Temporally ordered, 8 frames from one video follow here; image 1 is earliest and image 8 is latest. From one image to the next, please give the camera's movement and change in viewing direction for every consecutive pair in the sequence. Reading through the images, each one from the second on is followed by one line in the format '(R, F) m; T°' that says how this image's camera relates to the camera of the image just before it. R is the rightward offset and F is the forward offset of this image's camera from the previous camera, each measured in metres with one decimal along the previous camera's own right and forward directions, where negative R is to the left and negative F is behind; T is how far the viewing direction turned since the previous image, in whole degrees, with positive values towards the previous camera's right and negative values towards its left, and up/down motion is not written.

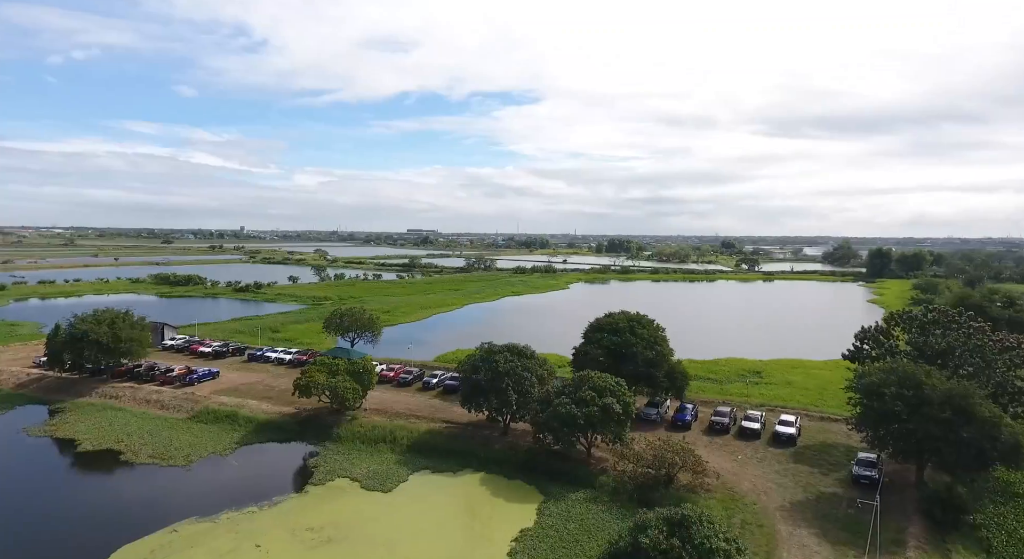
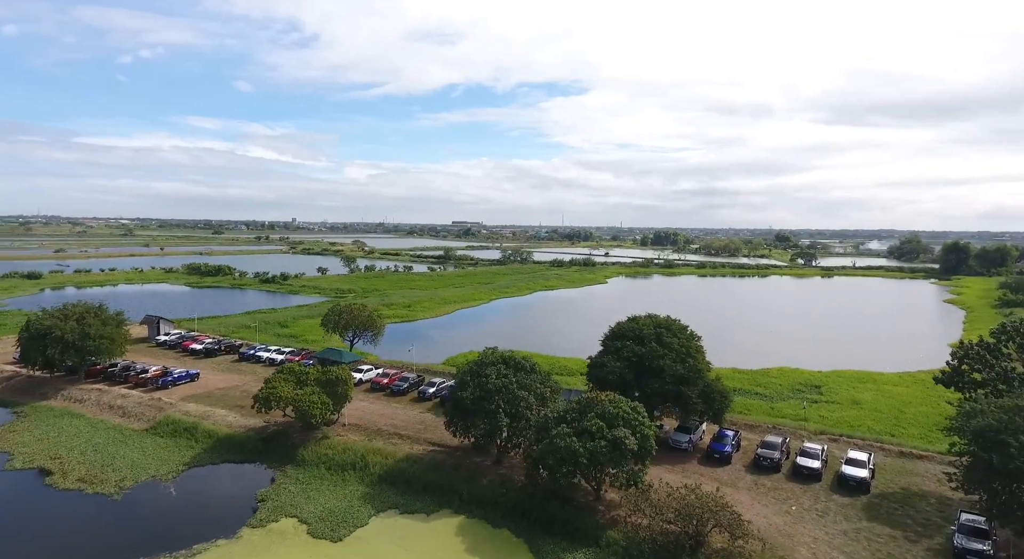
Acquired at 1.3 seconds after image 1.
(+2.1, +5.6) m; -5°
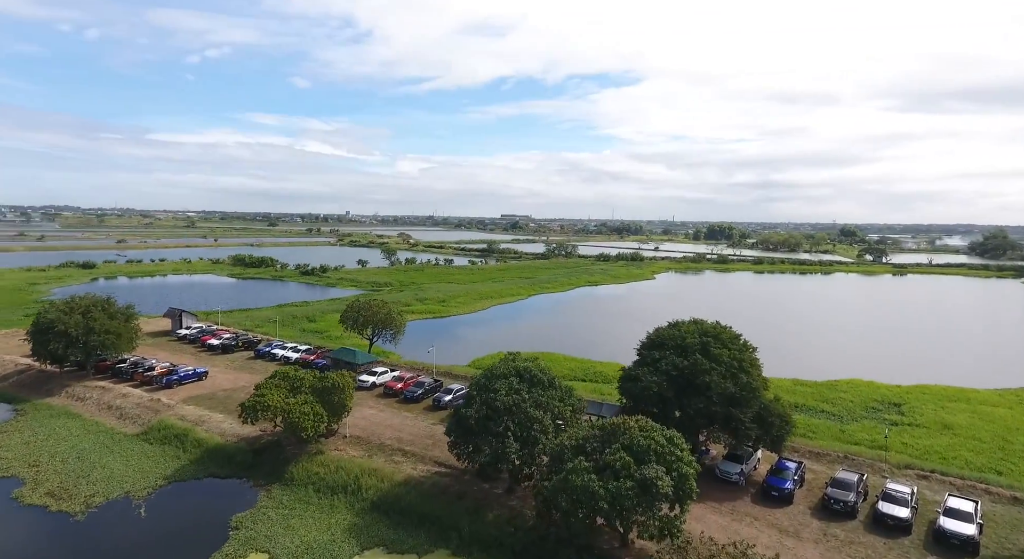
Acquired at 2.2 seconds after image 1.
(+1.2, +3.8) m; -5°
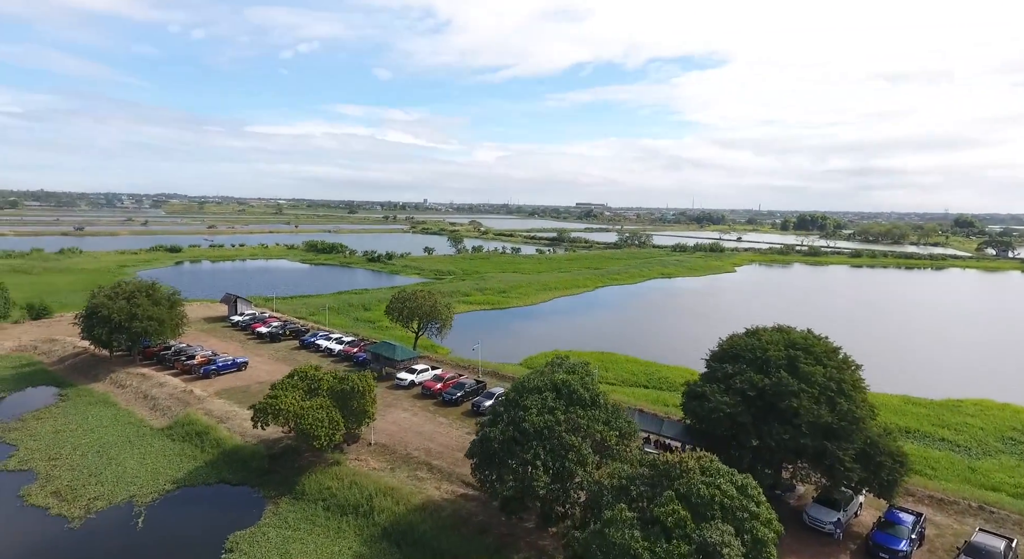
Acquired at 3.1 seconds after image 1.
(+1.1, +3.6) m; -8°
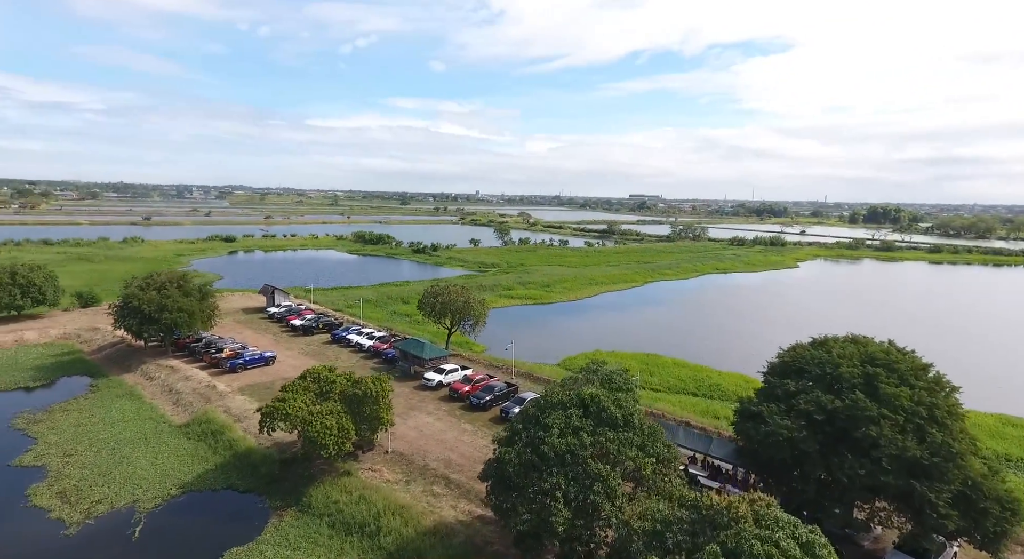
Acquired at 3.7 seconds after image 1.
(+0.8, +2.3) m; -5°
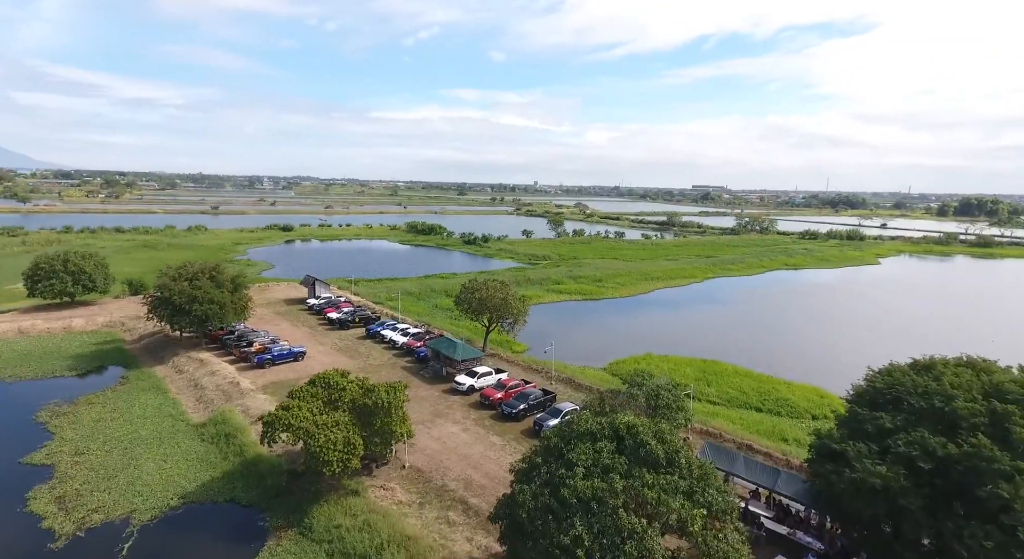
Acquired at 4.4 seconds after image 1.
(+0.8, +2.7) m; -6°
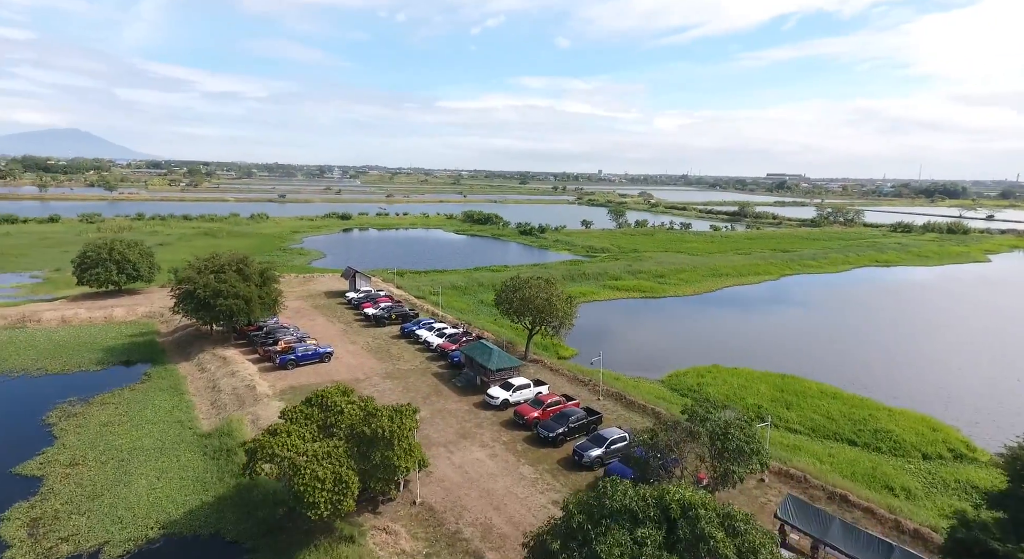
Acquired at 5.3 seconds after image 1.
(+0.8, +3.6) m; -6°
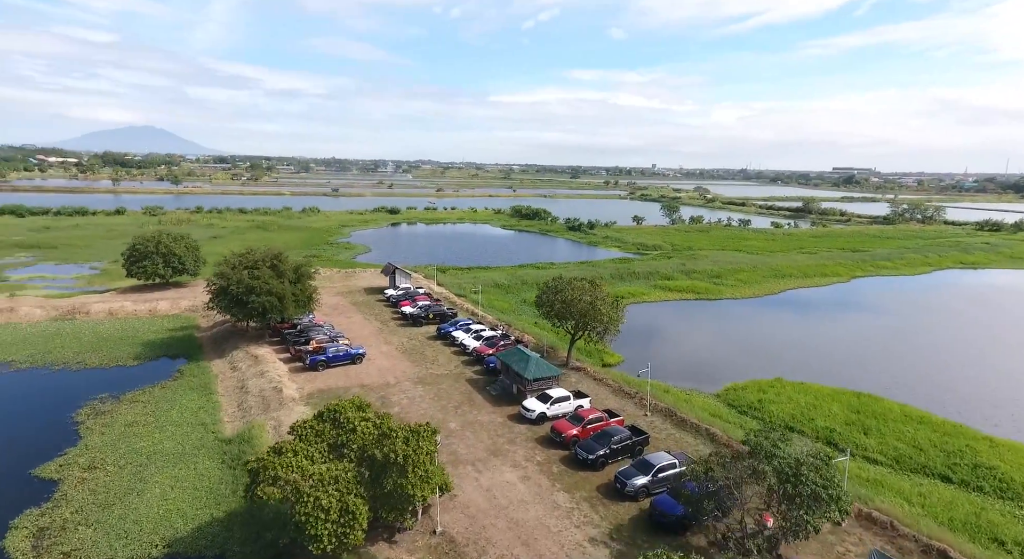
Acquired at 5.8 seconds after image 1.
(+0.4, +2.0) m; -5°
